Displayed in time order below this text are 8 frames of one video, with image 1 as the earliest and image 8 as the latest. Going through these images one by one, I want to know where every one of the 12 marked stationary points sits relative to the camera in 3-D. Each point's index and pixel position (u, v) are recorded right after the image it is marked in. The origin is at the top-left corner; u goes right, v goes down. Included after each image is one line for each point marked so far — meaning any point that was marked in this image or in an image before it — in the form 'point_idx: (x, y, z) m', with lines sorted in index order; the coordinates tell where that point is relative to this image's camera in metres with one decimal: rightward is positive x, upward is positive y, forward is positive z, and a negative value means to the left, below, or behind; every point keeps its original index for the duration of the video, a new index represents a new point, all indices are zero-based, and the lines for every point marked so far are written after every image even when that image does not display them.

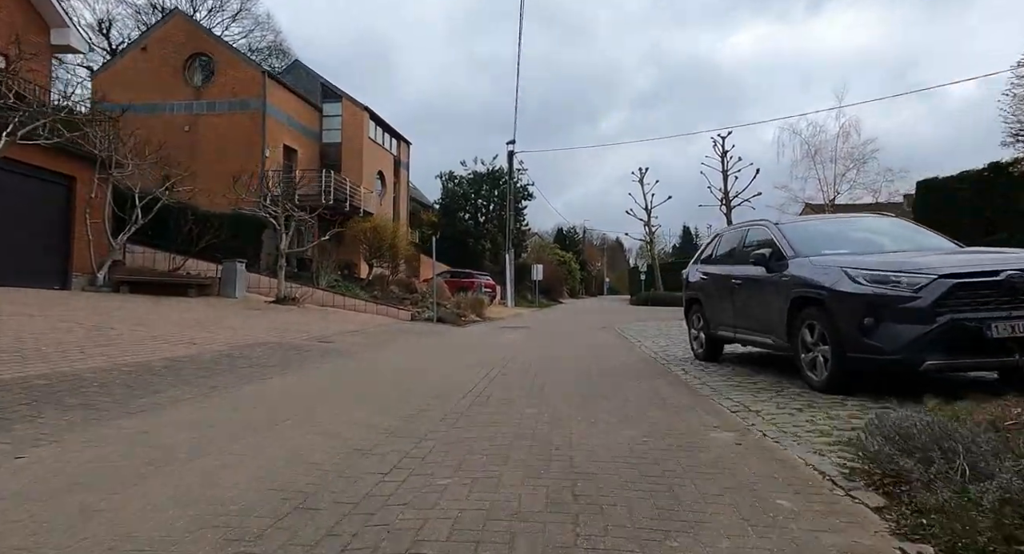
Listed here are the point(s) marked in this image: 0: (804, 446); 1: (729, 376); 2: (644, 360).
0: (+2.3, -1.3, +4.3) m
1: (+3.1, -1.4, +8.0) m
2: (+2.5, -1.6, +10.7) m
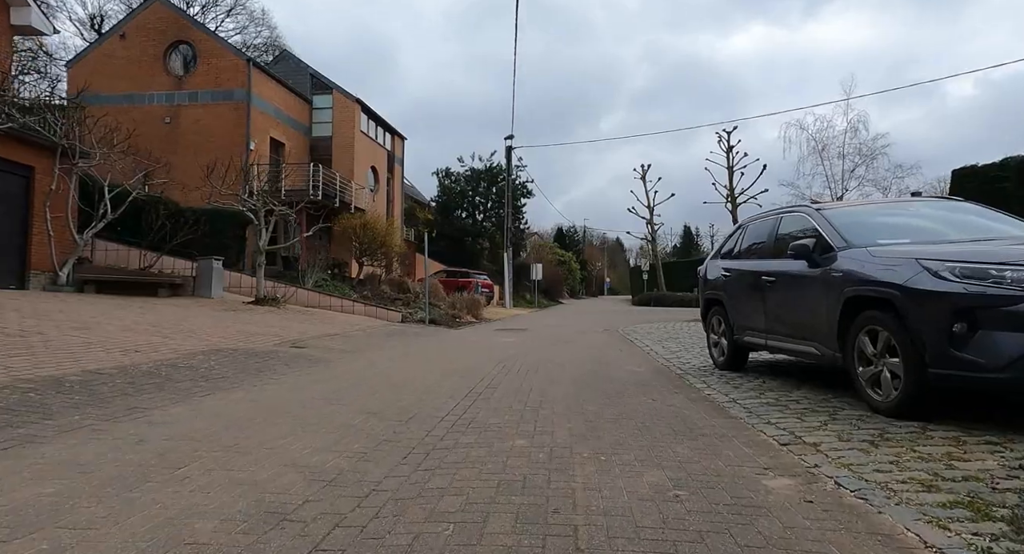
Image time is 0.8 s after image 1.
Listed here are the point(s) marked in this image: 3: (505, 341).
0: (+2.1, -1.3, +3.0) m
1: (+3.0, -1.4, +6.7) m
2: (+2.4, -1.6, +9.4) m
3: (-0.2, -1.9, +17.1) m
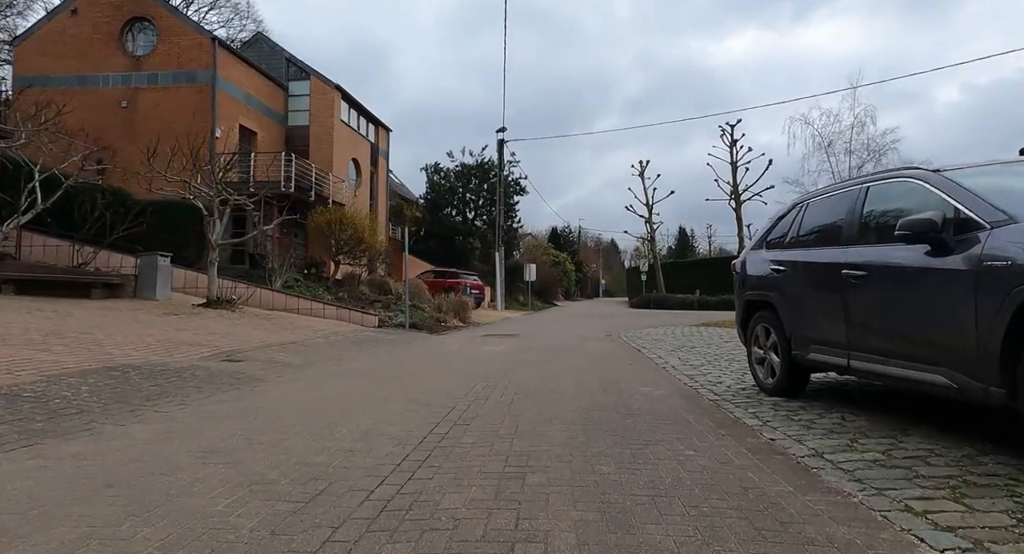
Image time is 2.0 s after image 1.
0: (+2.0, -1.2, +0.9) m
1: (+2.8, -1.3, +4.6) m
2: (+2.2, -1.5, +7.3) m
3: (-0.5, -1.9, +14.9) m
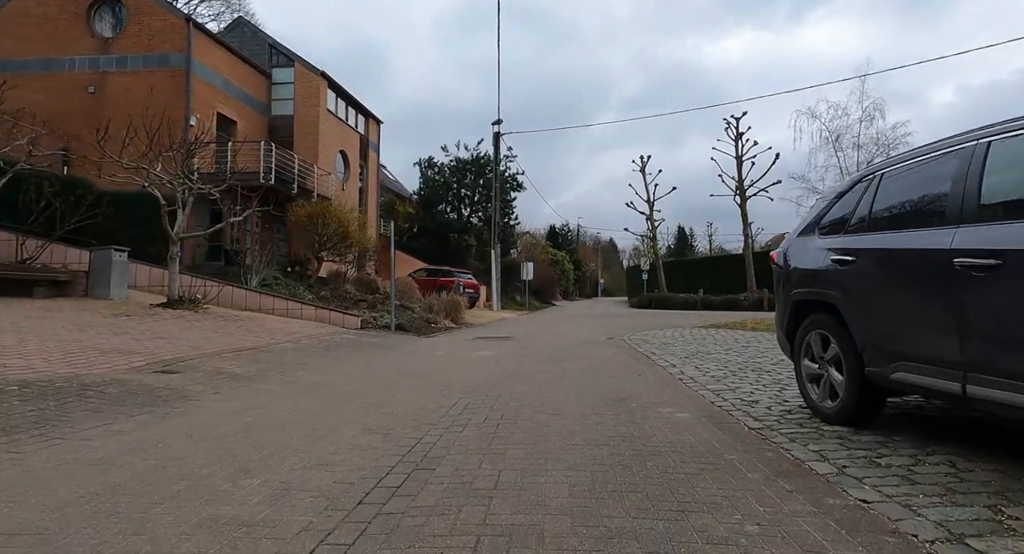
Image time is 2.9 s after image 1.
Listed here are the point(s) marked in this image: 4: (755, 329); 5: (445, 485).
0: (+1.9, -1.1, -0.6) m
1: (+2.6, -1.2, +3.1) m
2: (+2.0, -1.5, +5.8) m
3: (-0.7, -1.8, +13.4) m
4: (+7.1, -1.6, +16.6) m
5: (-0.5, -1.4, +3.8) m
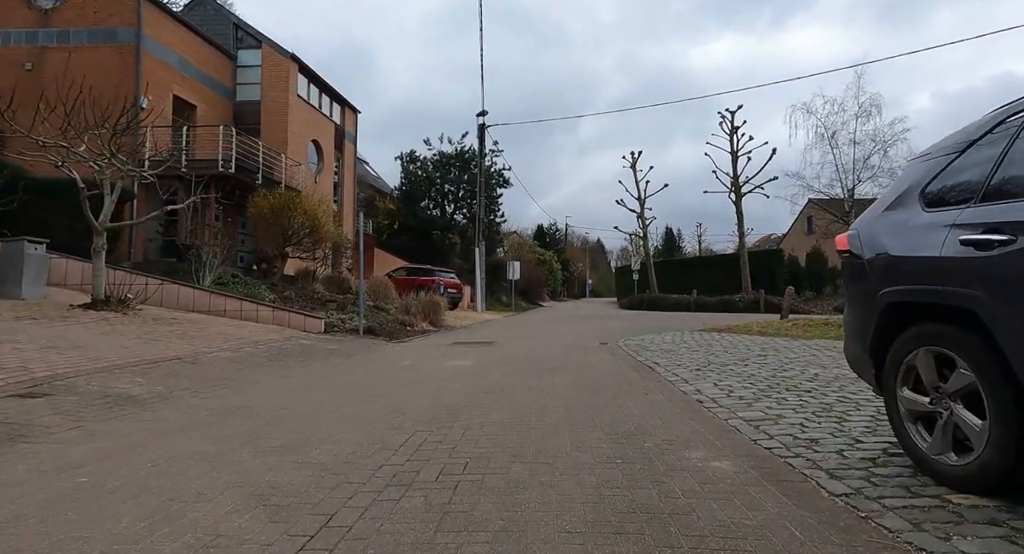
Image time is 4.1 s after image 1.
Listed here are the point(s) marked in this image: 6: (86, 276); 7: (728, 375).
0: (+1.8, -1.1, -2.4) m
1: (+2.5, -1.2, +1.3) m
2: (+1.8, -1.4, +4.0) m
3: (-1.1, -1.8, +11.6) m
4: (+6.6, -1.5, +14.9) m
5: (-0.7, -1.3, +2.0) m
6: (-10.3, 0.0, +13.5) m
7: (+3.2, -1.5, +8.4) m
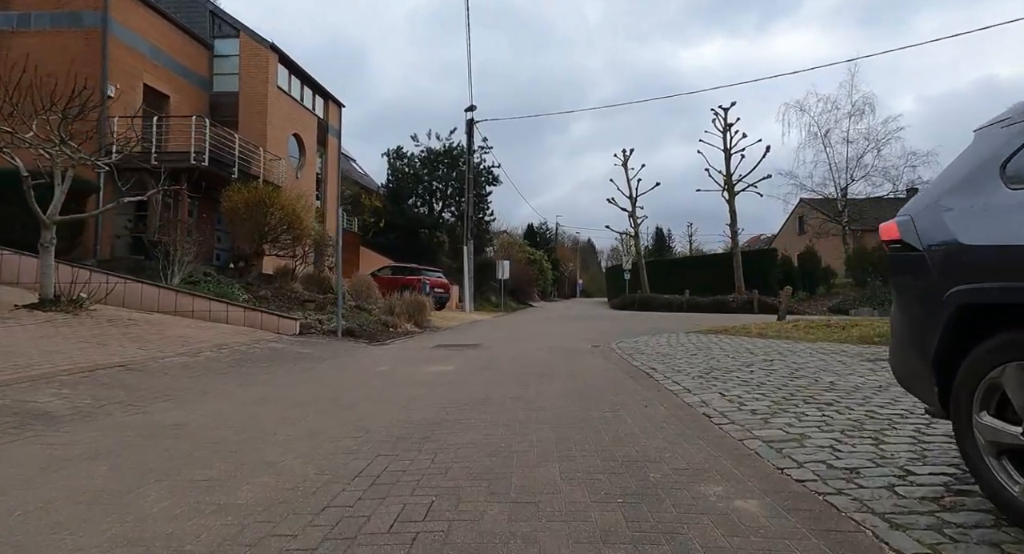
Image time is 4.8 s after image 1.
0: (+1.7, -1.0, -3.2) m
1: (+2.3, -1.2, +0.5) m
2: (+1.6, -1.4, +3.2) m
3: (-1.4, -1.7, +10.7) m
4: (+6.3, -1.5, +14.2) m
5: (-0.8, -1.3, +1.1) m
6: (-10.6, +0.1, +12.5) m
7: (+3.0, -1.4, +7.6) m
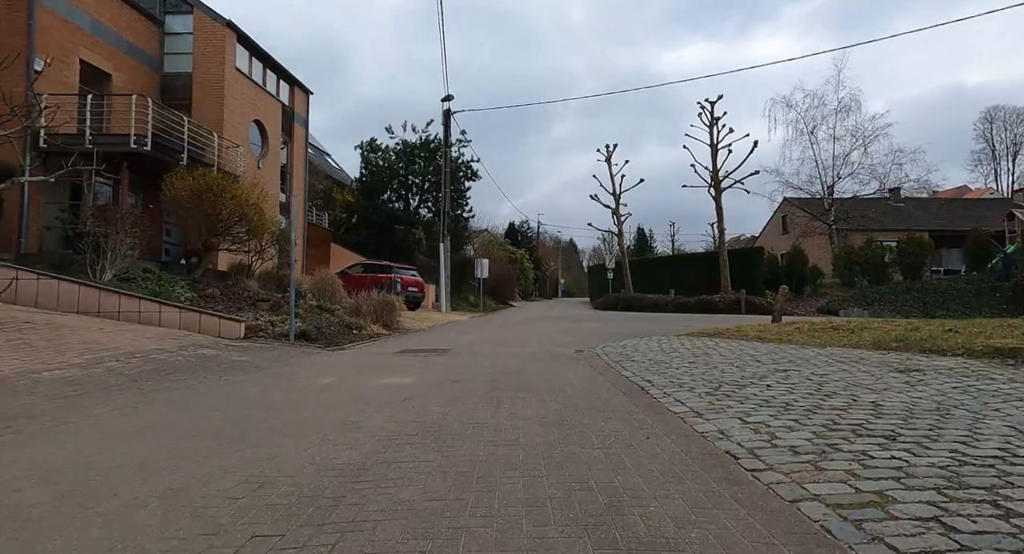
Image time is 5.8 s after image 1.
0: (+1.7, -1.0, -4.7) m
1: (+2.2, -1.1, -1.0) m
2: (+1.4, -1.3, +1.7) m
3: (-1.9, -1.6, +9.1) m
4: (+5.7, -1.5, +12.8) m
5: (-0.9, -1.2, -0.5) m
6: (-11.1, +0.2, +10.6) m
7: (+2.6, -1.4, +6.1) m
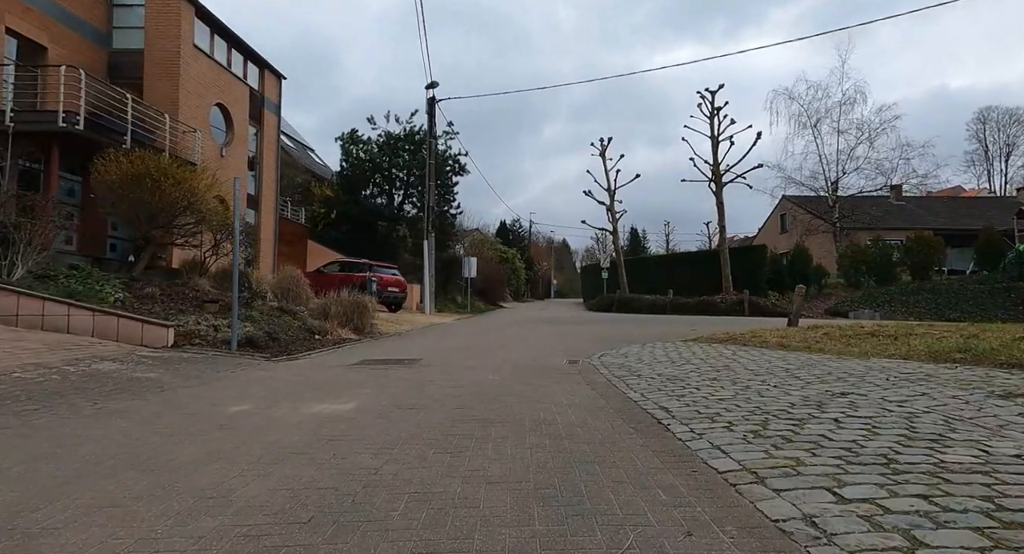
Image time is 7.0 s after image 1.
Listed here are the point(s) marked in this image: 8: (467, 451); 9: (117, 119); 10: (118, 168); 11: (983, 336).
0: (+1.5, -0.9, -6.8) m
1: (+2.0, -1.0, -3.0) m
2: (+1.2, -1.2, -0.4) m
3: (-2.2, -1.6, +7.0) m
4: (+5.4, -1.4, +10.8) m
5: (-1.1, -1.1, -2.6) m
6: (-11.5, +0.2, +8.4) m
7: (+2.3, -1.3, +4.1) m
8: (-0.4, -1.5, +4.8) m
9: (-11.9, +4.8, +17.1) m
10: (-10.7, +2.9, +15.7) m
11: (+8.5, -1.1, +10.1) m
